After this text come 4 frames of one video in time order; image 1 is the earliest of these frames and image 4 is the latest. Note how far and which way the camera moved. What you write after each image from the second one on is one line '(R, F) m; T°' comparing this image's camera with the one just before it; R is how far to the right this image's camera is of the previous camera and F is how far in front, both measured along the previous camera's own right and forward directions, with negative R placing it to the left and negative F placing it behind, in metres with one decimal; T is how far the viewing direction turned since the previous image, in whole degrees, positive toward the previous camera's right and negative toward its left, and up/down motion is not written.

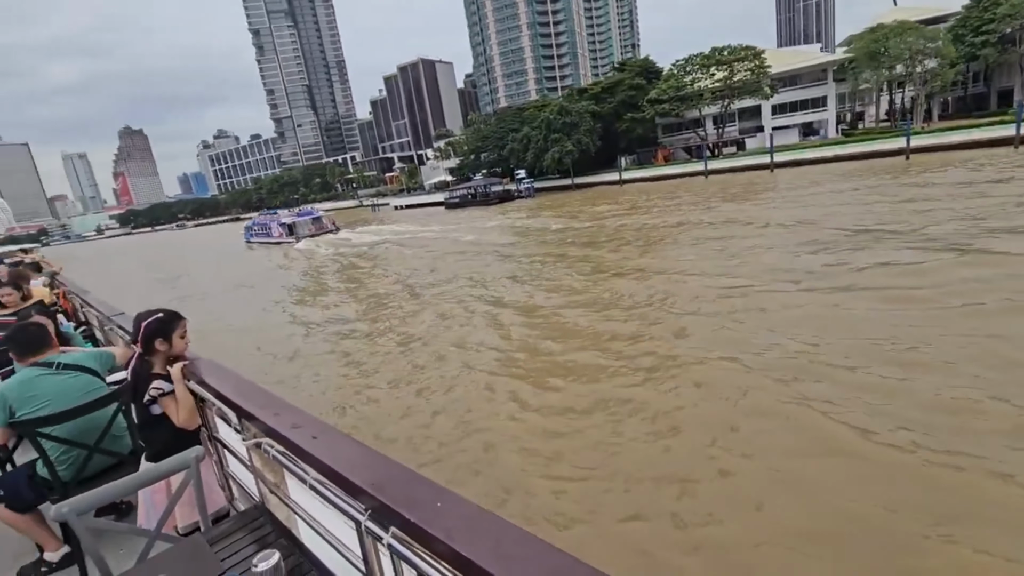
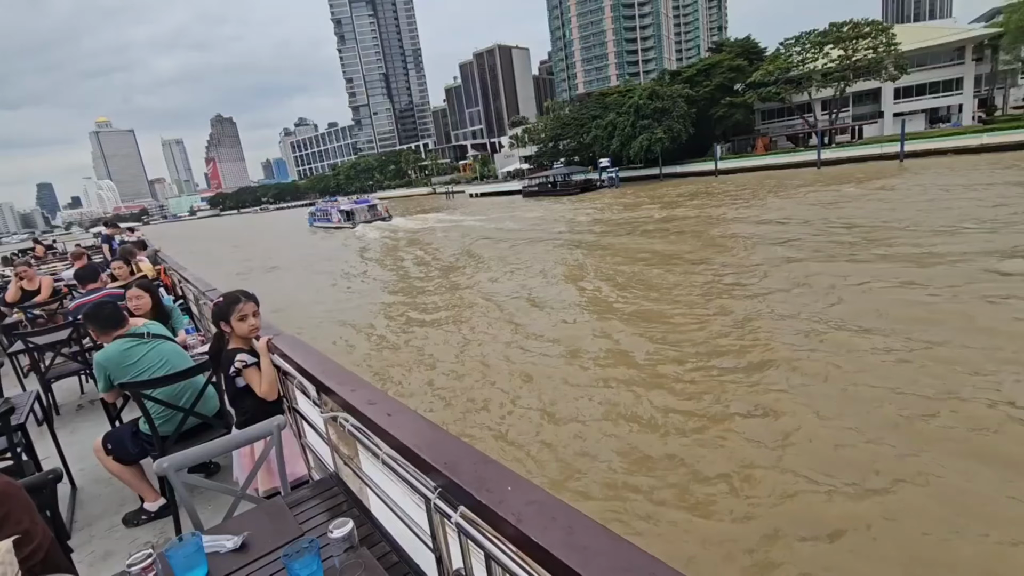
(-1.0, +0.8) m; -7°
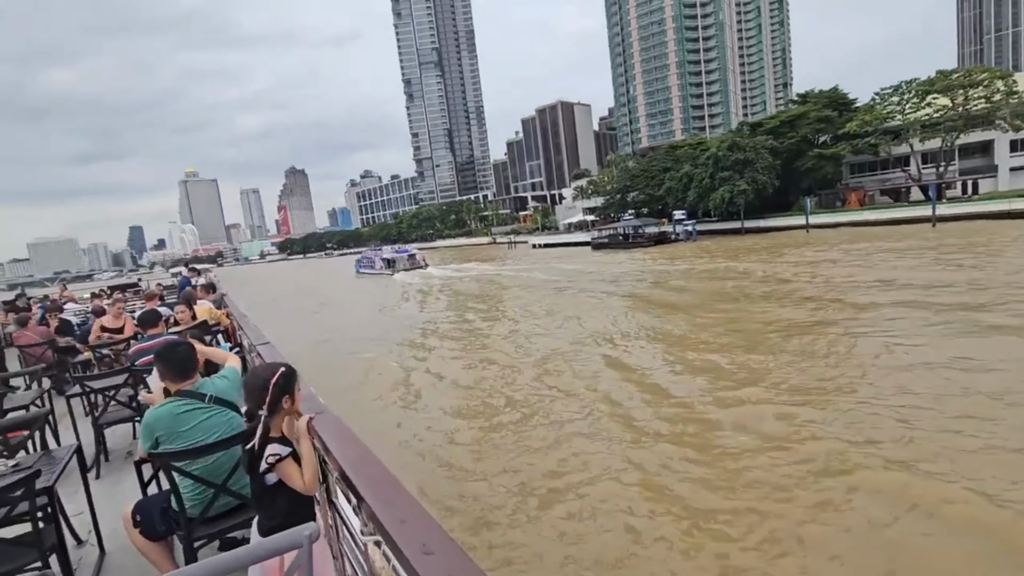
(-0.9, +1.1) m; -6°
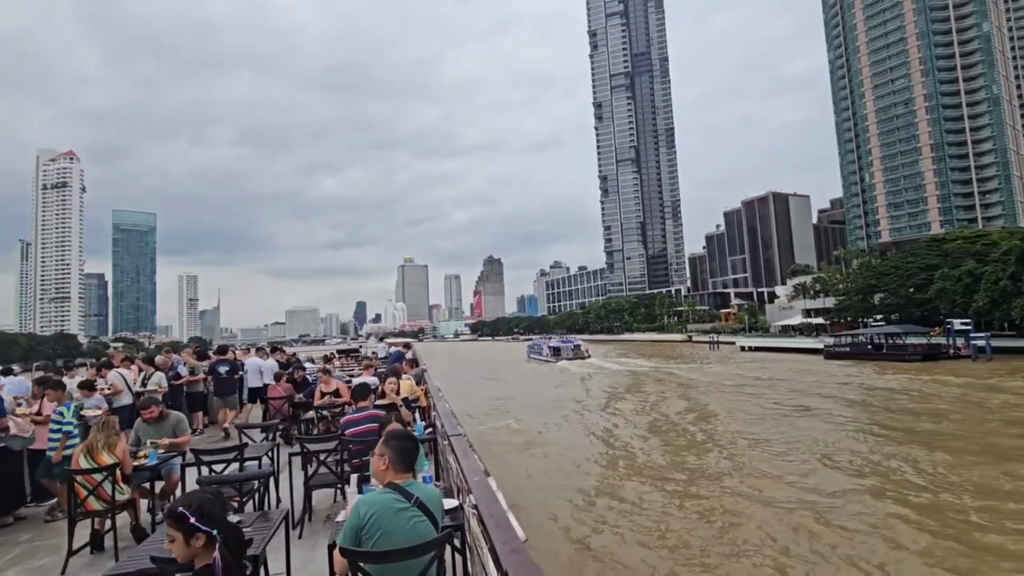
(-1.4, +1.5) m; -20°
